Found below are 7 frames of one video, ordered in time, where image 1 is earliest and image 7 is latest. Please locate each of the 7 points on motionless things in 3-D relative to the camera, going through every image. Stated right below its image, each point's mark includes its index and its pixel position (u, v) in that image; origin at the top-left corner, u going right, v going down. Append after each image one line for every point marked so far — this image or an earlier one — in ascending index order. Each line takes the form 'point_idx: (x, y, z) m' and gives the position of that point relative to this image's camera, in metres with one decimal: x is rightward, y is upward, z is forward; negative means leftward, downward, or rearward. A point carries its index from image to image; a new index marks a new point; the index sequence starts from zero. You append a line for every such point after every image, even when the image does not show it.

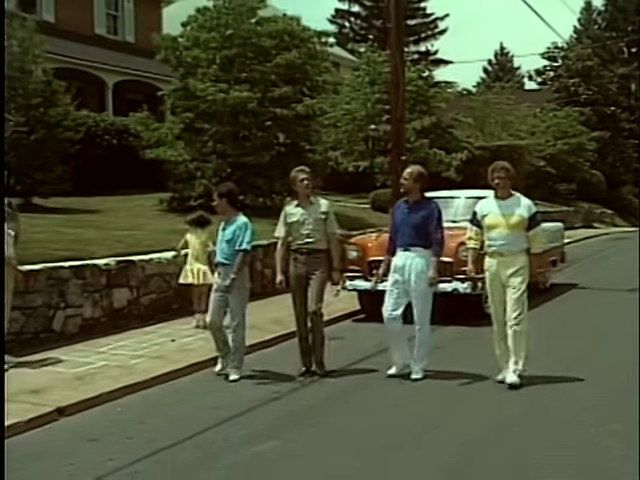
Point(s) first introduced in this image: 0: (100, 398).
0: (-2.9, -2.1, +6.8) m
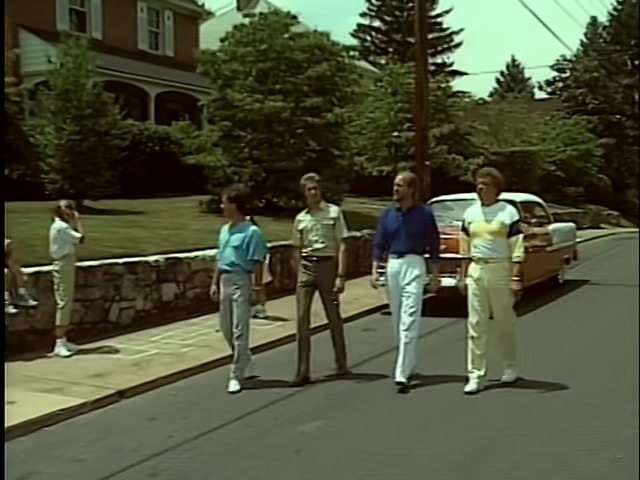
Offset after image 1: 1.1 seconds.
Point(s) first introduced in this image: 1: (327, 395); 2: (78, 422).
0: (-2.4, -2.1, +7.4) m
1: (+0.1, -2.3, +7.6) m
2: (-3.1, -2.3, +6.5) m
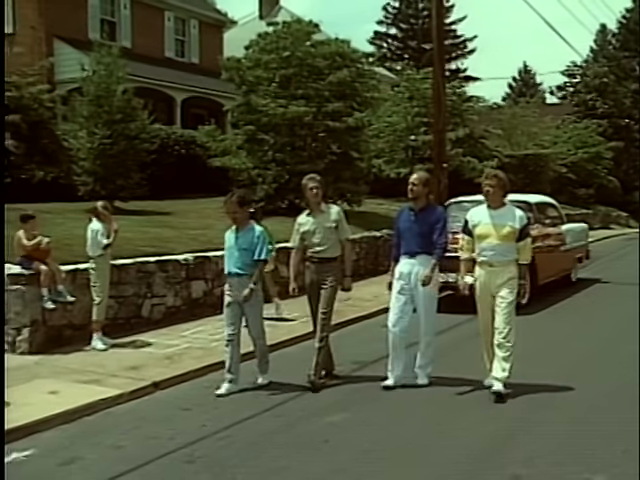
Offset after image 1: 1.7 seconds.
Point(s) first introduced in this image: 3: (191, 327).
0: (-2.0, -2.1, +7.7) m
1: (+0.5, -2.3, +7.9) m
2: (-2.7, -2.3, +6.8) m
3: (-2.4, -1.6, +9.4) m
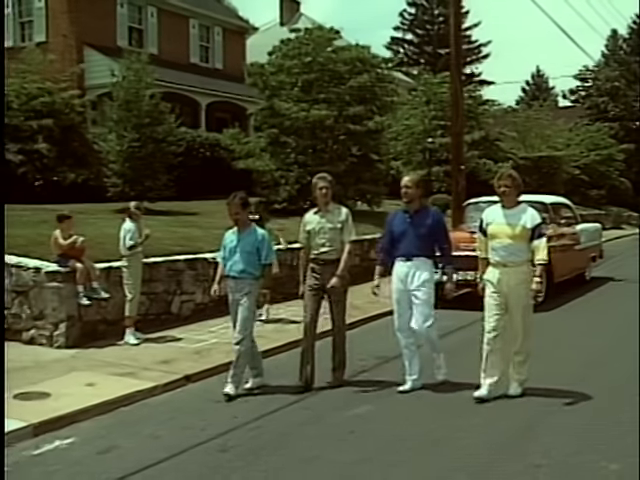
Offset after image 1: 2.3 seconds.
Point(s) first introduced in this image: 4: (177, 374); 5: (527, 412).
0: (-1.6, -2.0, +8.0) m
1: (+0.9, -2.3, +8.1) m
2: (-2.4, -2.3, +7.1) m
3: (-2.1, -1.6, +9.7) m
4: (-2.2, -2.0, +7.7) m
5: (+2.9, -2.4, +7.1) m
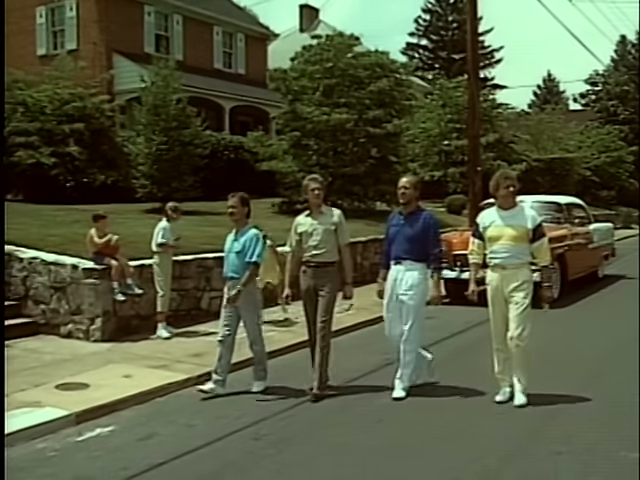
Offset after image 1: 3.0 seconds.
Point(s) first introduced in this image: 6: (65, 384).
0: (-1.3, -2.0, +8.3) m
1: (+1.2, -2.3, +8.4) m
2: (-2.0, -2.2, +7.4) m
3: (-1.7, -1.6, +10.0) m
4: (-1.8, -2.0, +8.0) m
5: (+3.3, -2.4, +7.3) m
6: (-3.8, -2.1, +7.6) m
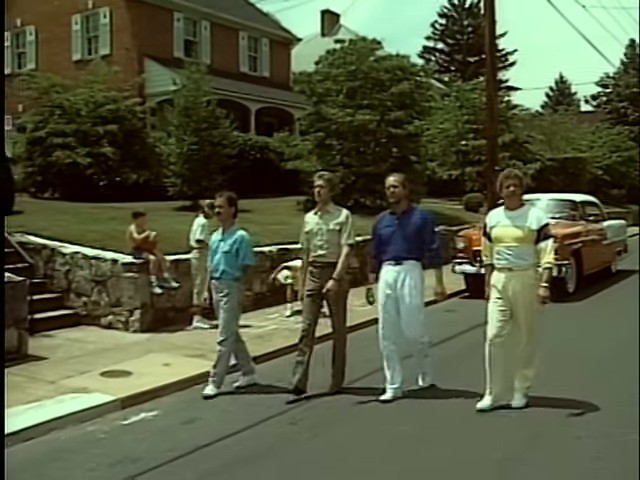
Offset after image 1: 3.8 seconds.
0: (-0.8, -1.9, +8.7) m
1: (+1.7, -2.2, +8.8) m
2: (-1.5, -2.2, +7.8) m
3: (-1.2, -1.6, +10.4) m
4: (-1.3, -1.9, +8.4) m
5: (+3.7, -2.3, +7.7) m
6: (-3.3, -2.1, +8.0) m
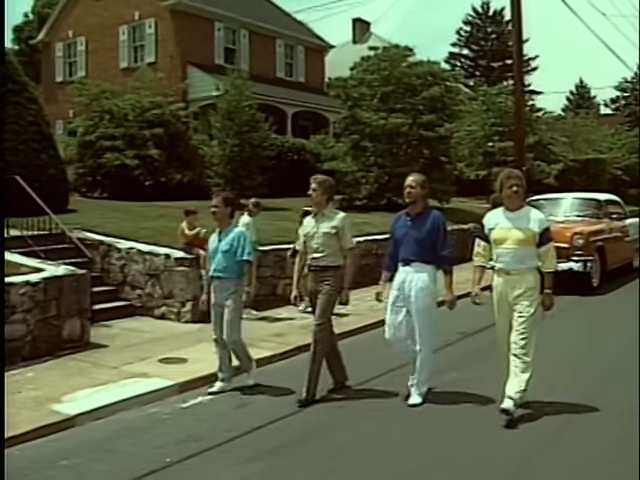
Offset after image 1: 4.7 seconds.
0: (-0.1, -1.9, +9.1) m
1: (+2.4, -2.1, +9.2) m
2: (-0.8, -2.1, +8.3) m
3: (-0.5, -1.5, +10.9) m
4: (-0.6, -1.9, +8.8) m
5: (+4.4, -2.2, +8.2) m
6: (-2.6, -2.0, +8.5) m
